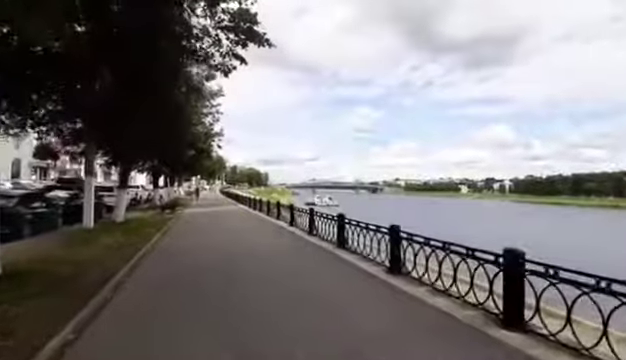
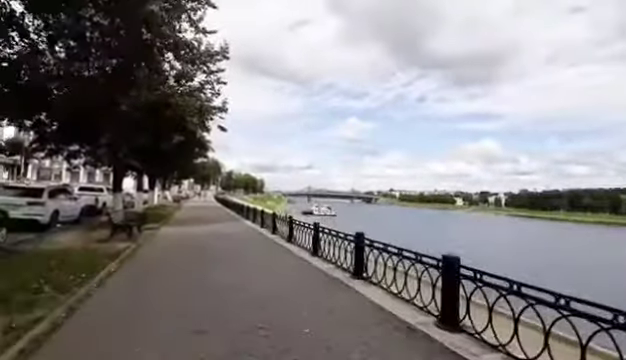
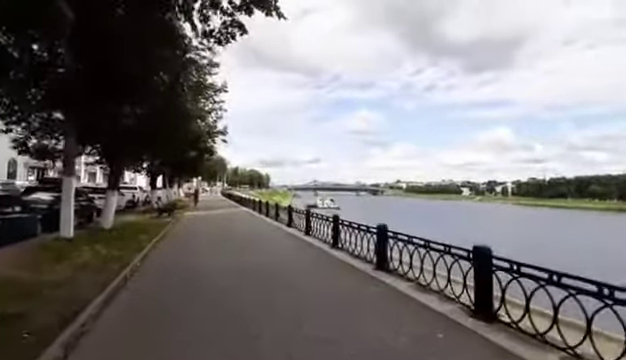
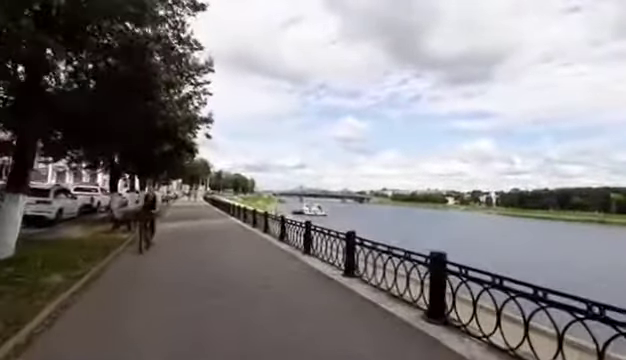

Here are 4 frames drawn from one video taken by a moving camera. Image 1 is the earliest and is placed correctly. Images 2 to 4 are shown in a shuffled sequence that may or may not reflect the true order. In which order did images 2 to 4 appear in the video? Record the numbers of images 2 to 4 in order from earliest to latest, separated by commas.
3, 4, 2
